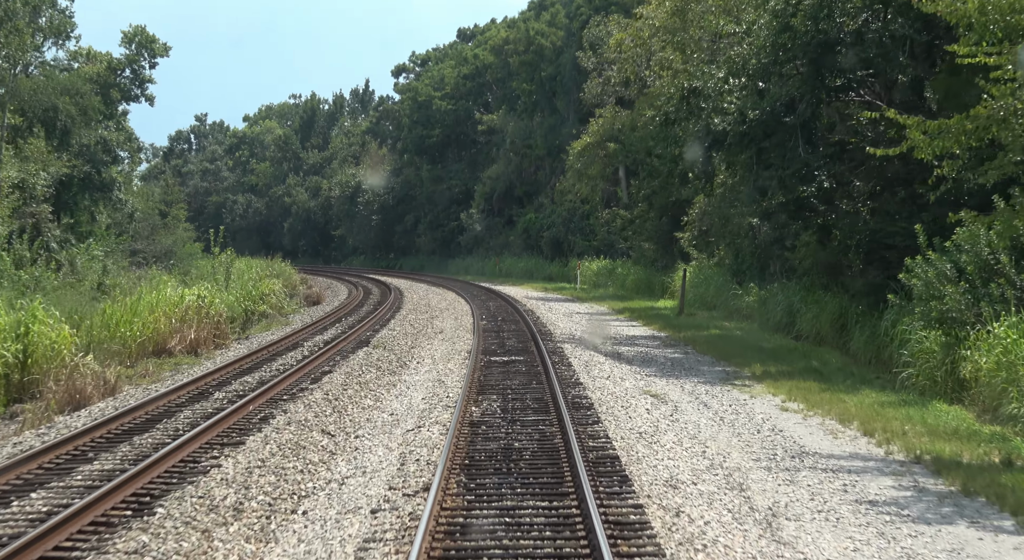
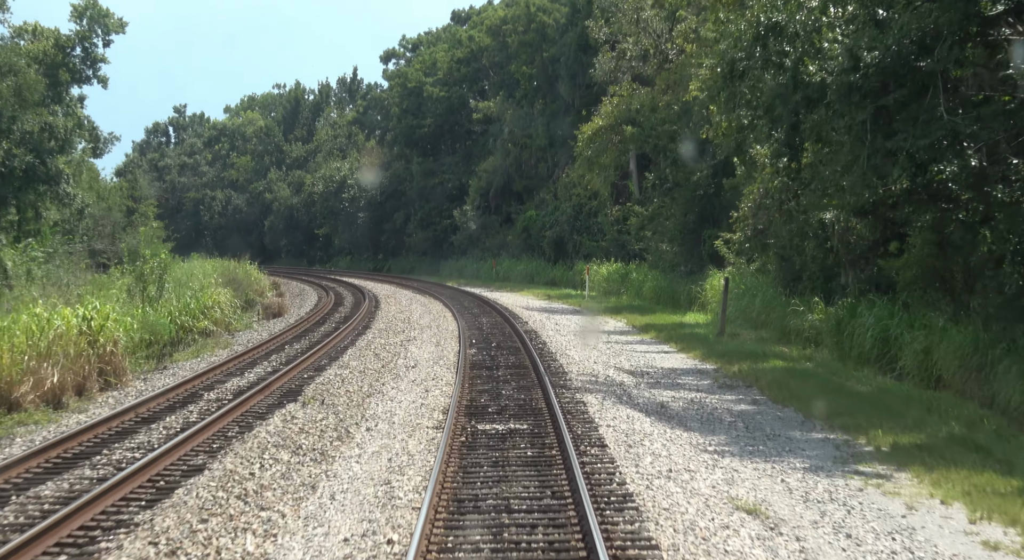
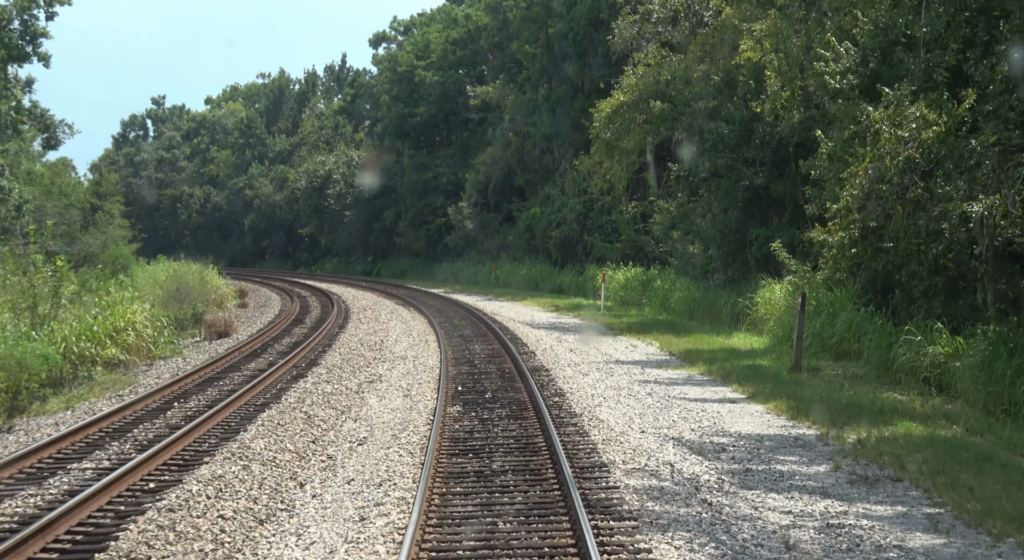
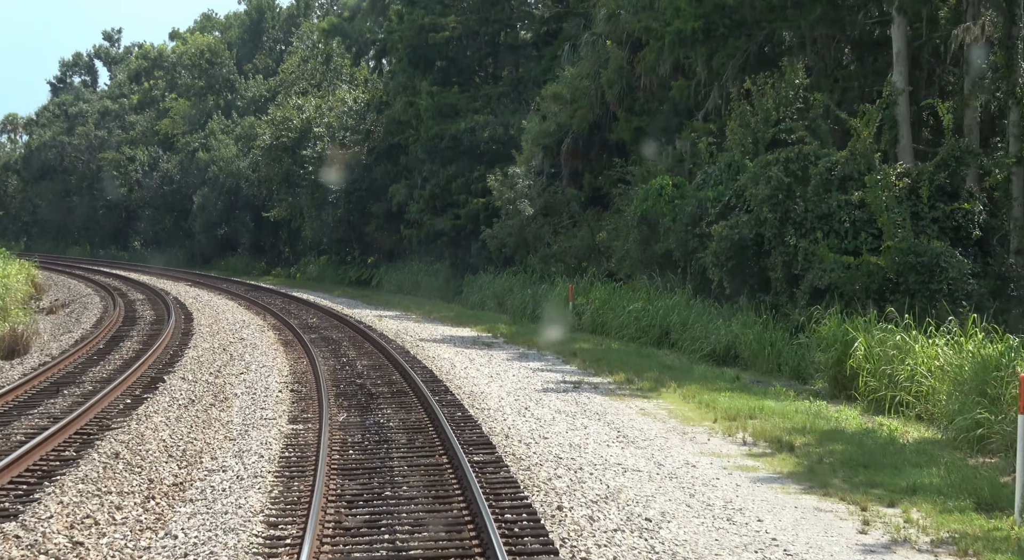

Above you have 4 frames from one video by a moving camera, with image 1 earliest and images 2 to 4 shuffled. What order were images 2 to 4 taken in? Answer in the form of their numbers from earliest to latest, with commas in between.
2, 3, 4
